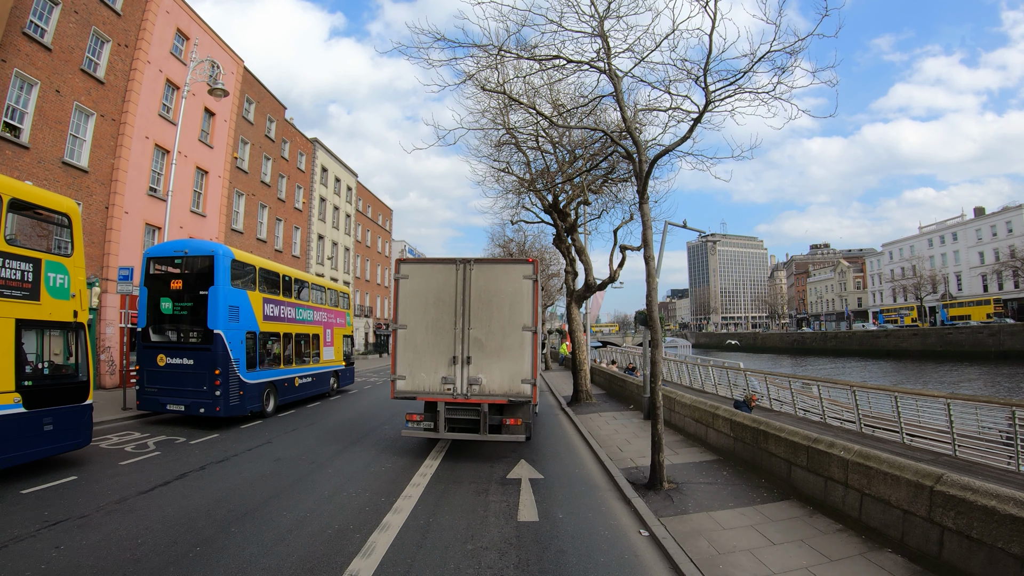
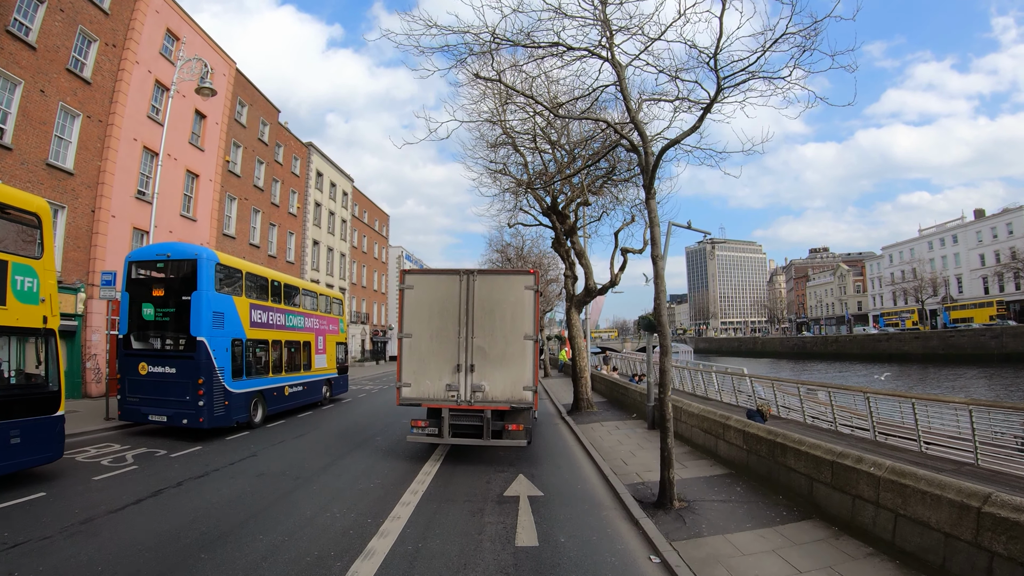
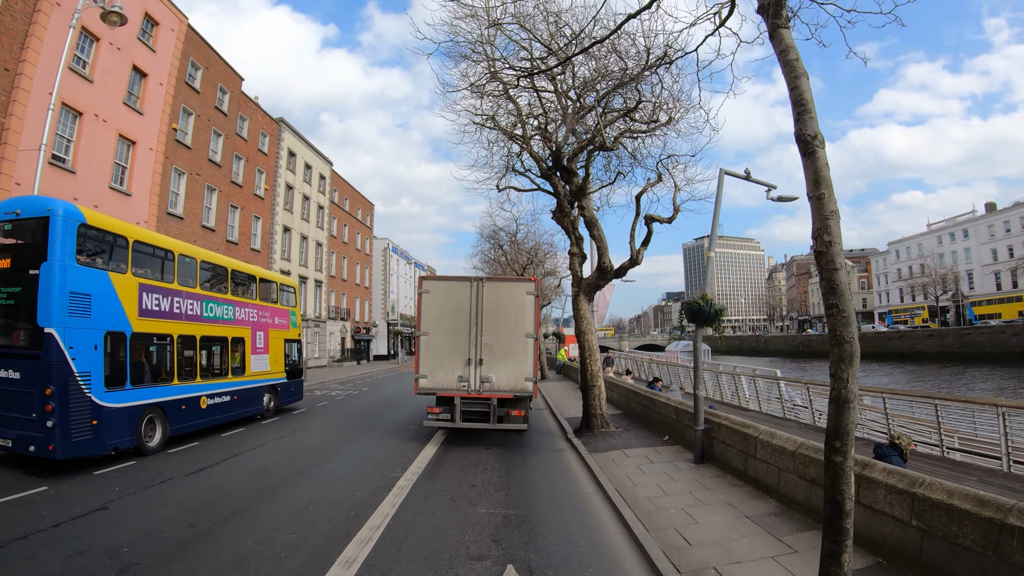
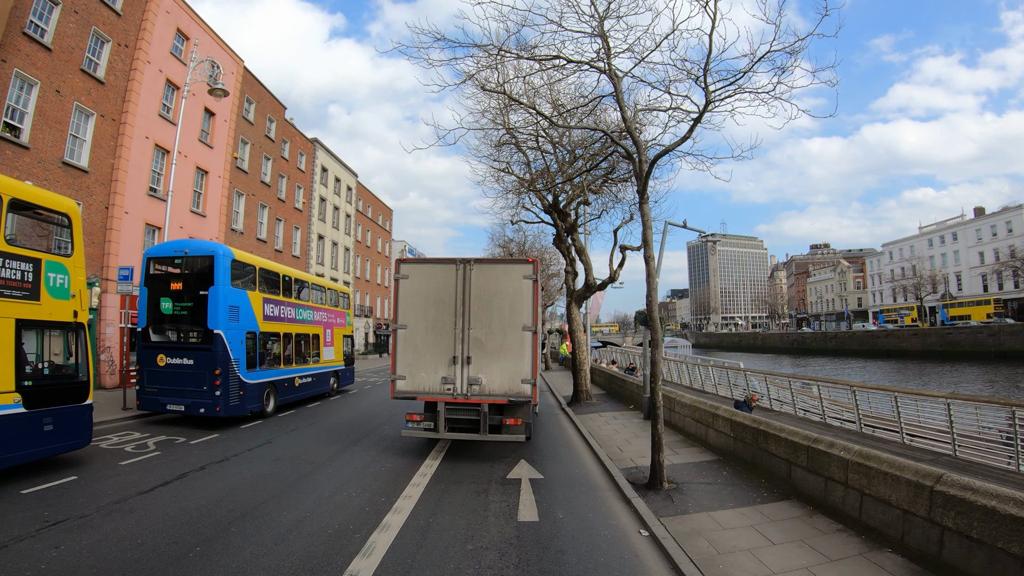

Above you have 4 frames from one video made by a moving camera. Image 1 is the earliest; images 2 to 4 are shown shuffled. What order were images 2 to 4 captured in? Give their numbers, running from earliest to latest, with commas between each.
4, 2, 3
